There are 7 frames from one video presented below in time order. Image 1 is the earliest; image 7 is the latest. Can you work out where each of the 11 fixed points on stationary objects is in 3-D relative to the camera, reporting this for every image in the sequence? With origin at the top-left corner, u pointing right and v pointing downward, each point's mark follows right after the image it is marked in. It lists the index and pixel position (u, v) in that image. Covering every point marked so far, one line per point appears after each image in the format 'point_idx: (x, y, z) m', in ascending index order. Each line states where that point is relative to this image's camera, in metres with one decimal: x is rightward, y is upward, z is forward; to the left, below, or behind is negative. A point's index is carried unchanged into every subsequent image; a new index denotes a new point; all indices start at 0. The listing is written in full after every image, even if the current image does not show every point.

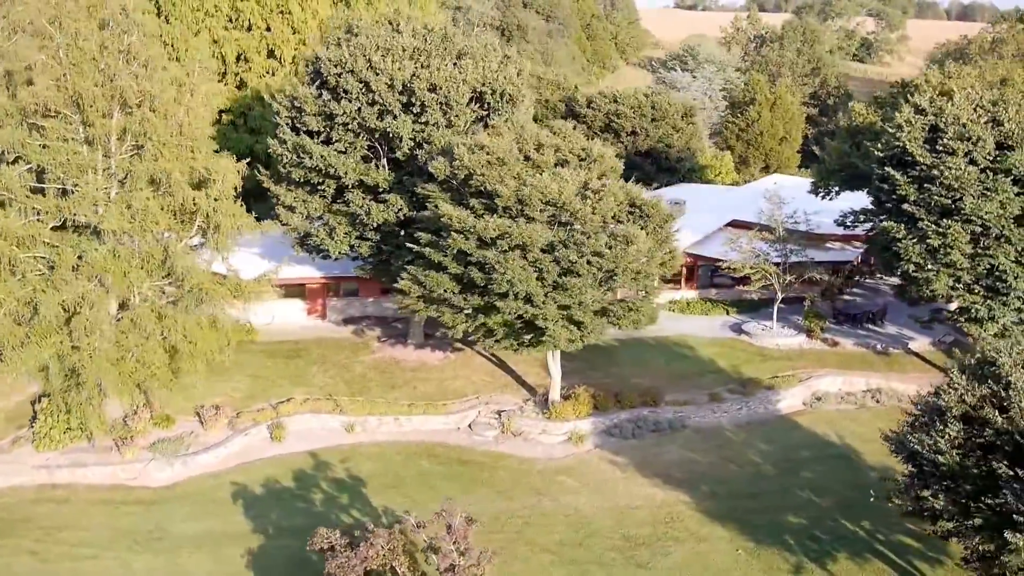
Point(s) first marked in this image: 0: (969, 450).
0: (+8.4, -3.0, +15.3) m
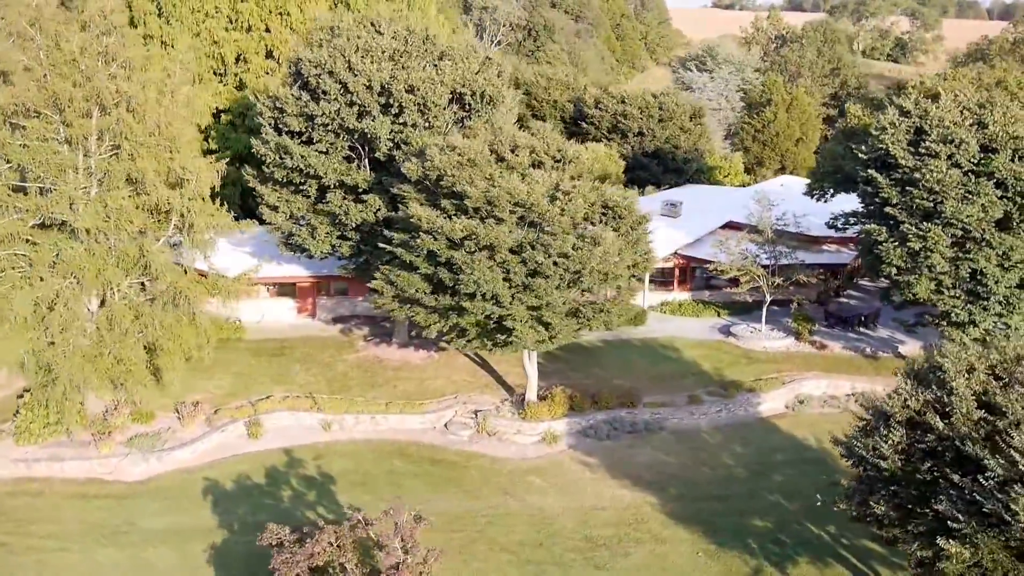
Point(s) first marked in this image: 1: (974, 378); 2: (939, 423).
0: (+7.3, -3.1, +15.2) m
1: (+8.5, -1.6, +15.2) m
2: (+7.6, -2.4, +14.9) m
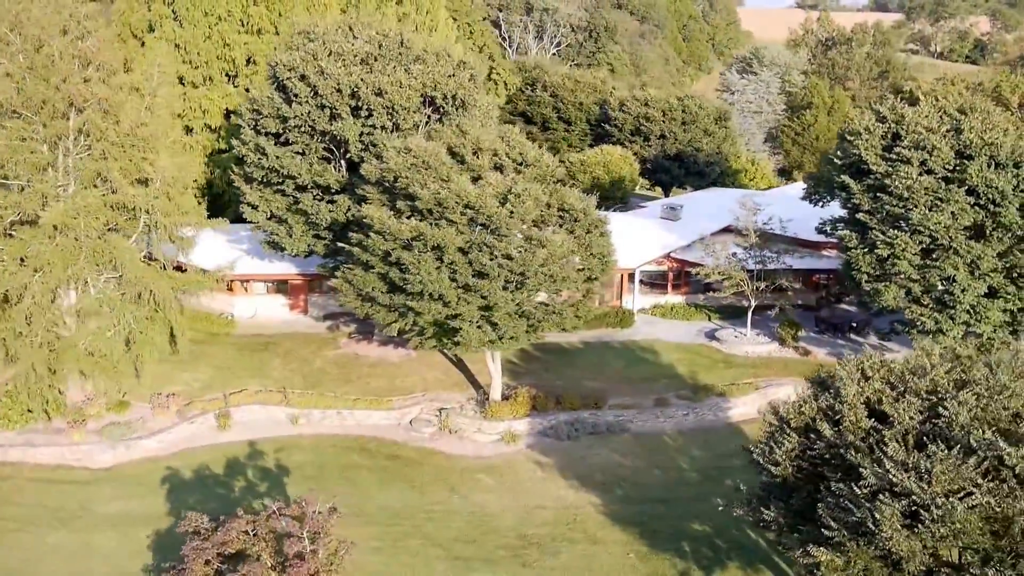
0: (+5.3, -3.2, +15.2) m
1: (+6.5, -1.7, +15.1) m
2: (+5.6, -2.5, +14.9) m
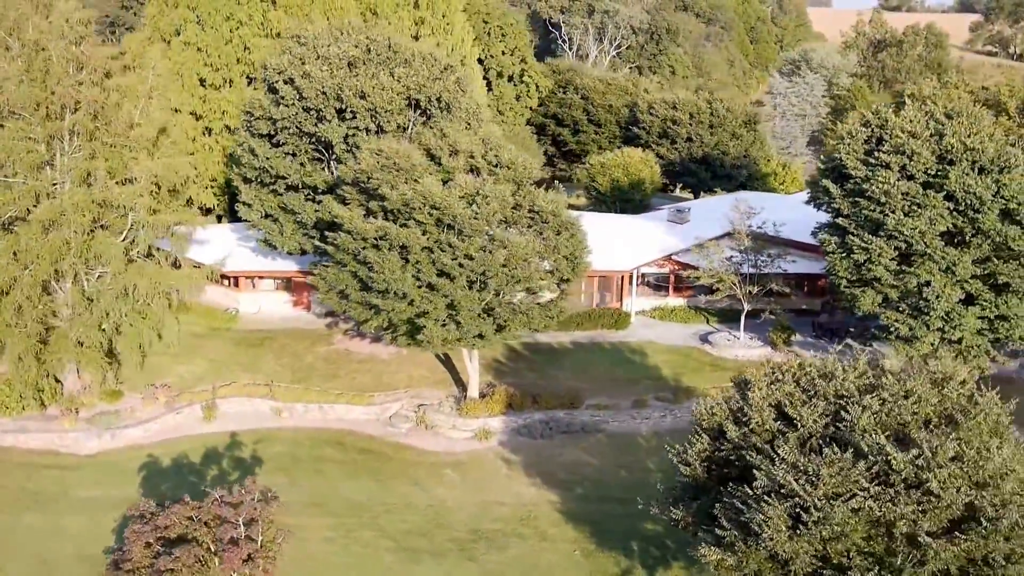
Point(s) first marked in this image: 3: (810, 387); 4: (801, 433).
0: (+3.7, -3.2, +15.3) m
1: (+4.8, -1.8, +15.2) m
2: (+3.9, -2.5, +15.0) m
3: (+5.4, -1.8, +15.1) m
4: (+4.9, -2.5, +14.2) m
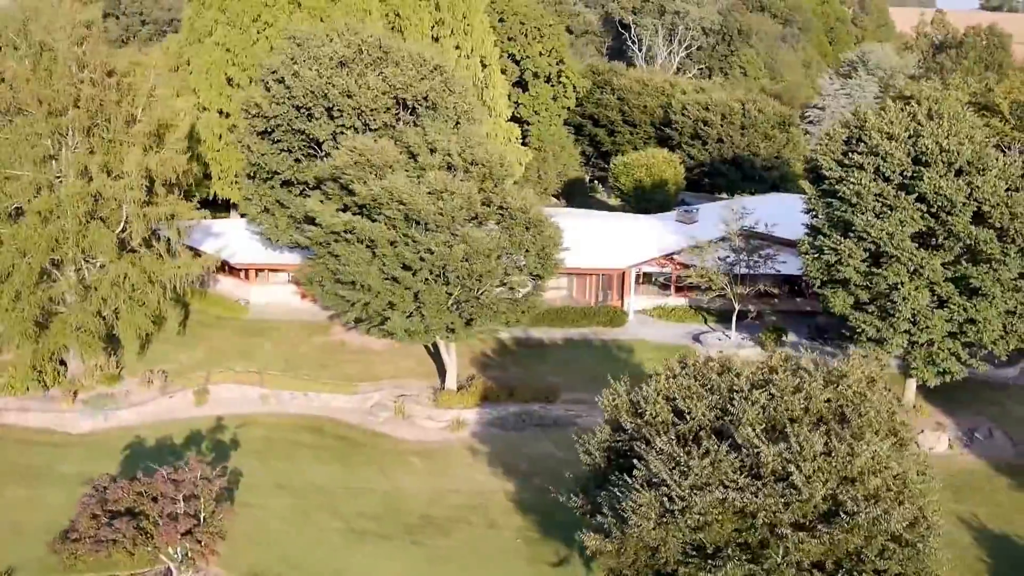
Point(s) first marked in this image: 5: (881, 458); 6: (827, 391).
0: (+1.9, -3.1, +15.7) m
1: (+3.1, -1.7, +15.5) m
2: (+2.1, -2.4, +15.4) m
3: (+3.6, -1.7, +15.4) m
4: (+3.1, -2.4, +14.6) m
5: (+5.9, -2.7, +13.5) m
6: (+5.5, -1.8, +14.7) m
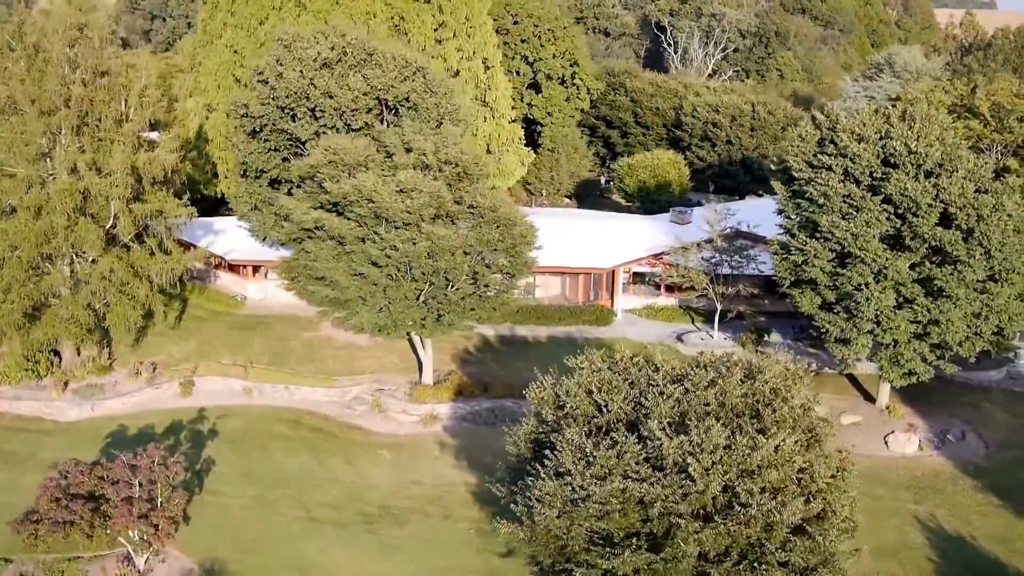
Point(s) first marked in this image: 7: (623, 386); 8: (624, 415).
0: (+0.5, -3.0, +16.2) m
1: (+1.7, -1.6, +15.9) m
2: (+0.7, -2.3, +15.8) m
3: (+2.2, -1.6, +15.8) m
4: (+1.6, -2.3, +15.0) m
5: (+4.5, -2.7, +13.8) m
6: (+4.1, -1.8, +15.0) m
7: (+2.0, -1.8, +15.5) m
8: (+1.9, -2.2, +14.9) m
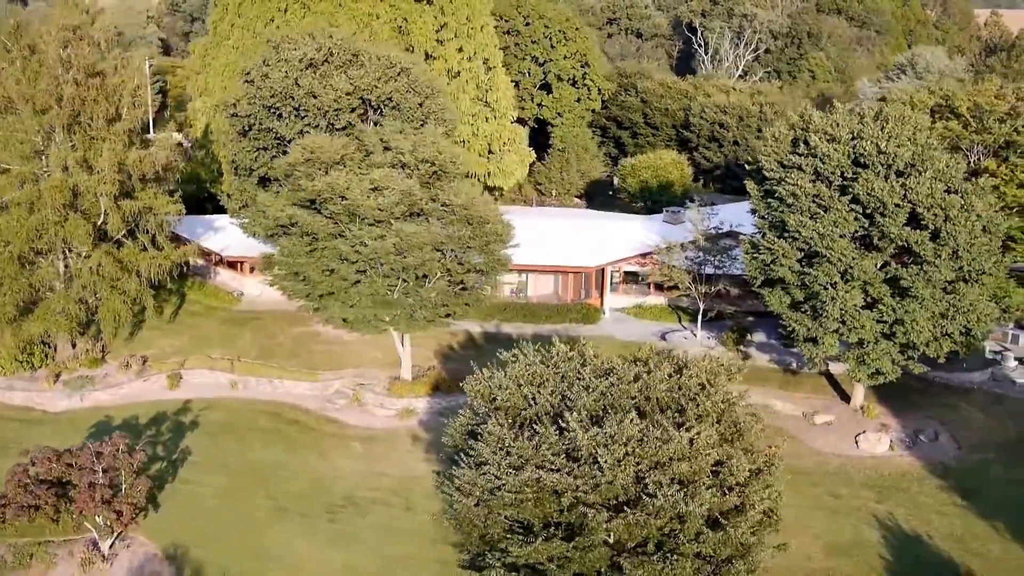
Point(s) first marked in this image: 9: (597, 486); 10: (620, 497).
0: (-0.8, -2.9, +16.6) m
1: (+0.4, -1.6, +16.3) m
2: (-0.5, -2.3, +16.2) m
3: (+0.9, -1.6, +16.2) m
4: (+0.3, -2.2, +15.4) m
5: (+3.1, -2.6, +14.2) m
6: (+2.8, -1.7, +15.3) m
7: (+0.7, -1.7, +15.9) m
8: (+0.6, -2.2, +15.3) m
9: (+1.4, -3.2, +13.8) m
10: (+1.8, -3.4, +13.9) m
